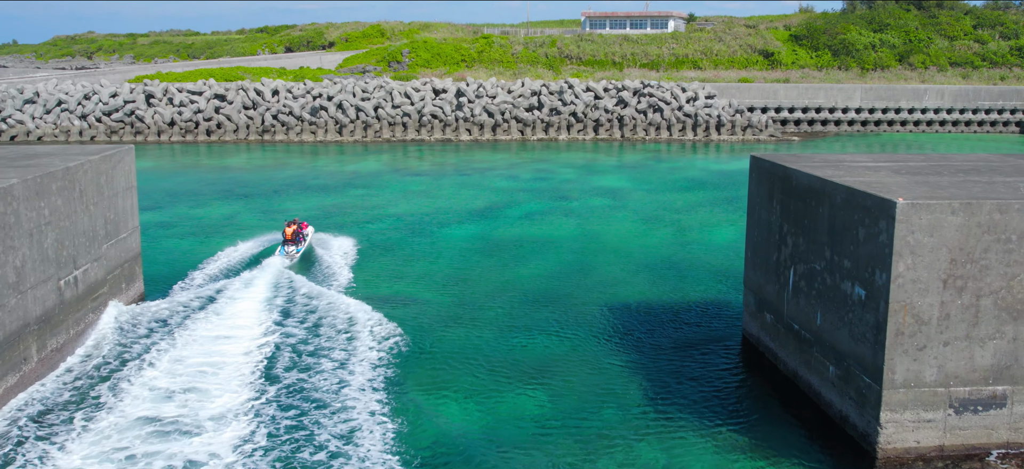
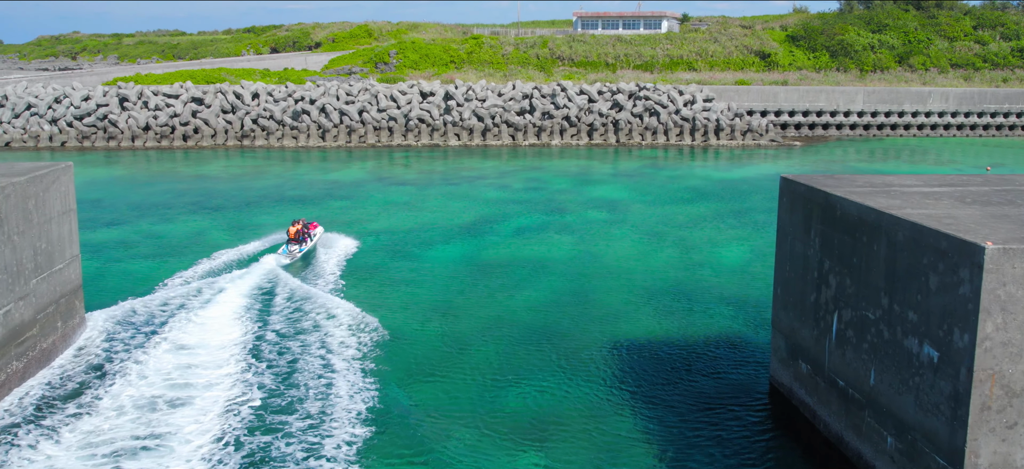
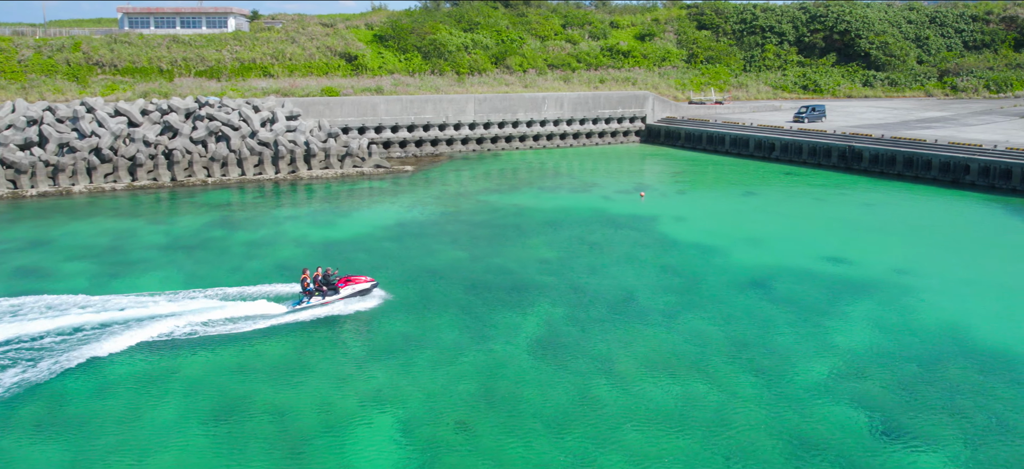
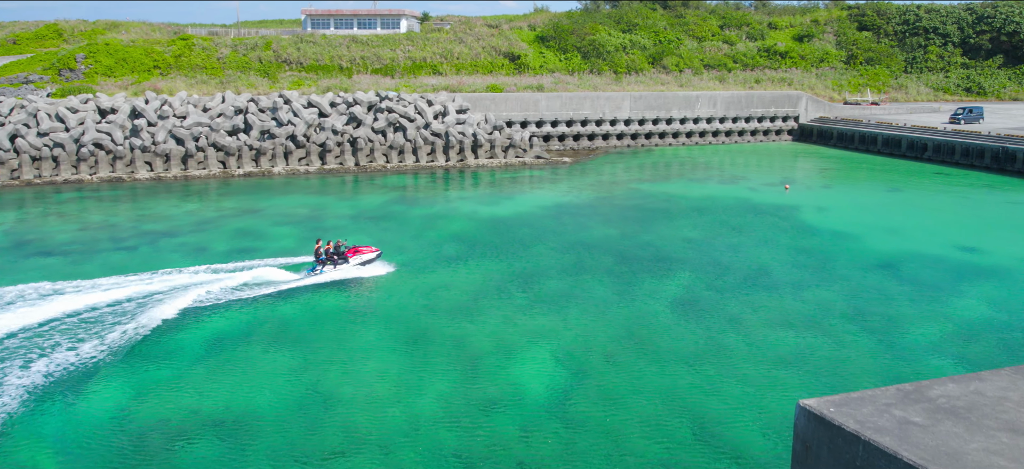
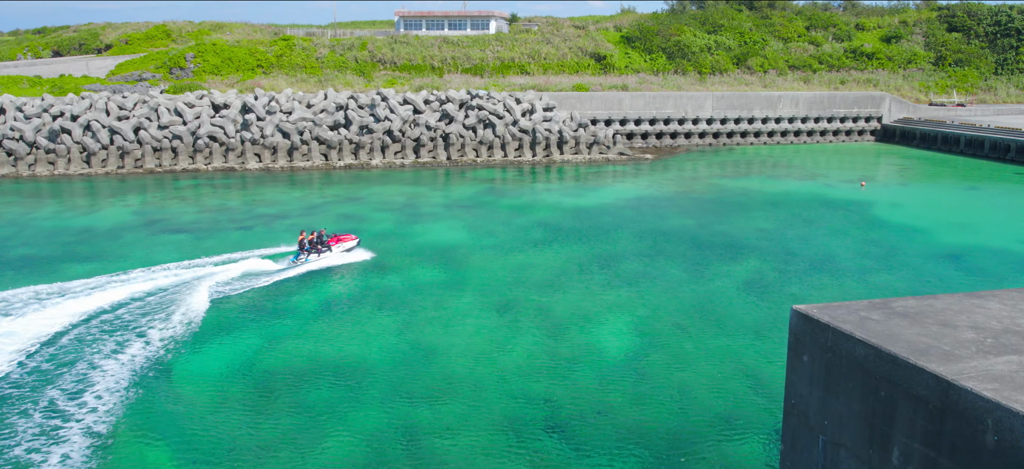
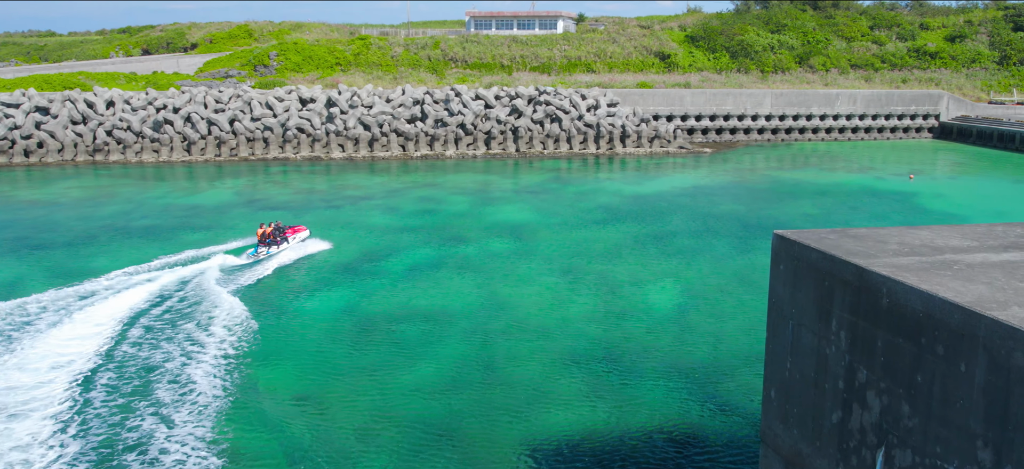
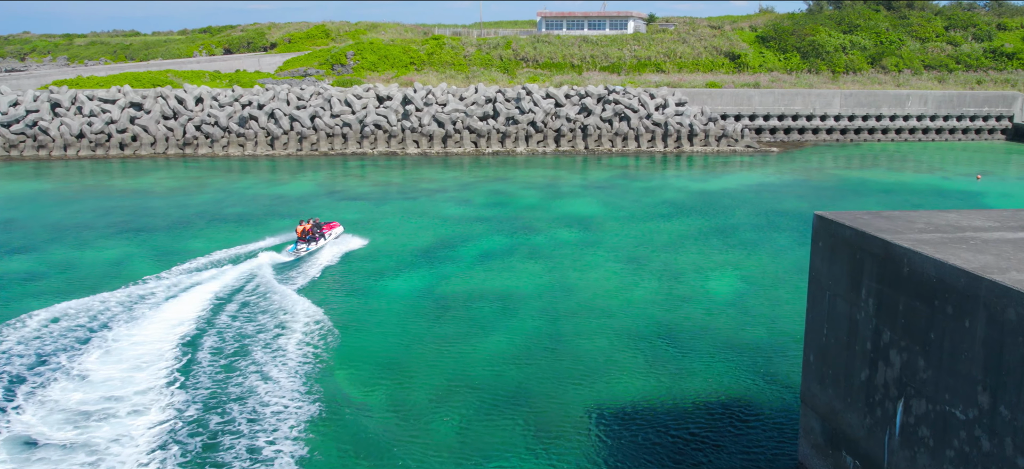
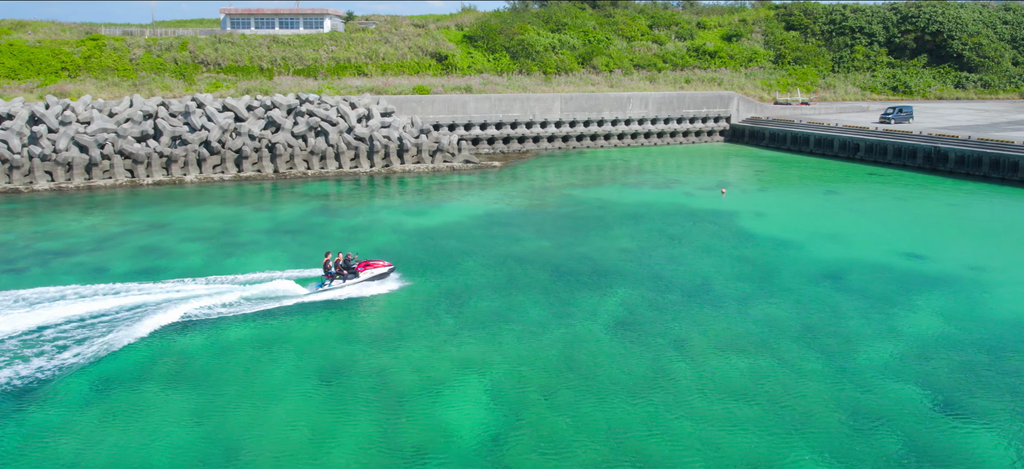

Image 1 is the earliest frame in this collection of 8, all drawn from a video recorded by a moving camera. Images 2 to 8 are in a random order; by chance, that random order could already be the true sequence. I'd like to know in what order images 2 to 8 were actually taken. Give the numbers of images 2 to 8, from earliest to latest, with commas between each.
2, 7, 6, 5, 4, 8, 3
